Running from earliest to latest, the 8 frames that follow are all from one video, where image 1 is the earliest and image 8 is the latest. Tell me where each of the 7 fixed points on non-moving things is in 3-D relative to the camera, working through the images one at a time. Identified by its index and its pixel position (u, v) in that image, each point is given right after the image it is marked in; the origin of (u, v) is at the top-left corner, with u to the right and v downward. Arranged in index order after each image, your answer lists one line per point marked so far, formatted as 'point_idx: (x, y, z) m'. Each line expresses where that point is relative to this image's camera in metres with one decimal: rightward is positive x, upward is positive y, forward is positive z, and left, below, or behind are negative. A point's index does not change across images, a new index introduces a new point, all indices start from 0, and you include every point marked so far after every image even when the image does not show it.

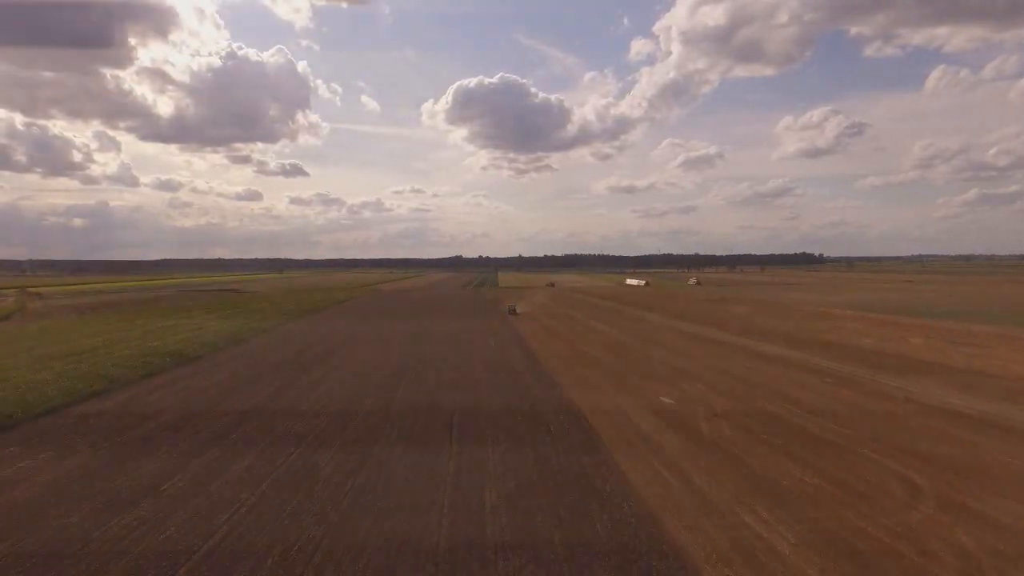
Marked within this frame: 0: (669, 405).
0: (+3.6, -2.7, +17.0) m
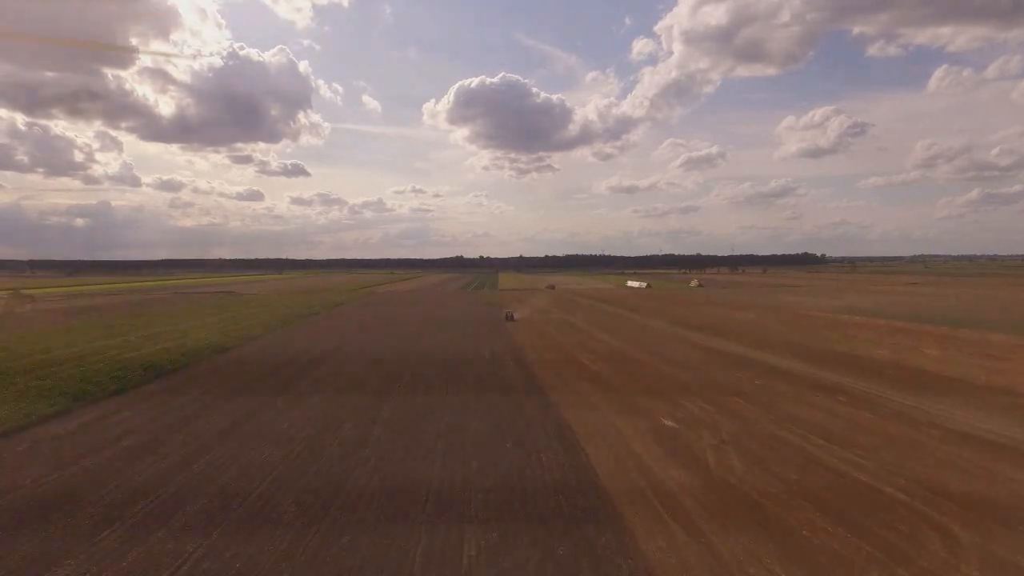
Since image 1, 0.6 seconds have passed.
0: (+3.3, -3.0, +15.8) m
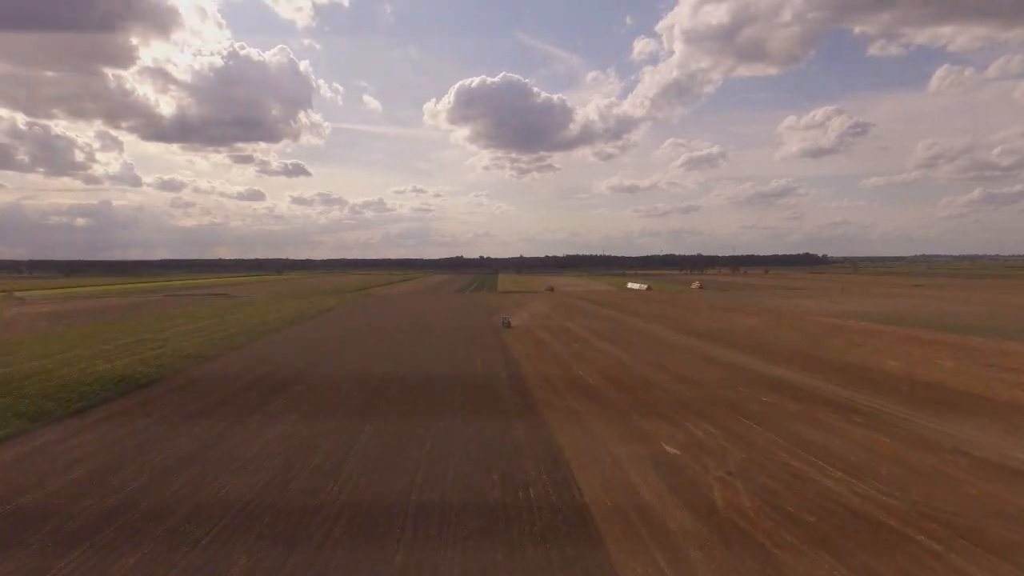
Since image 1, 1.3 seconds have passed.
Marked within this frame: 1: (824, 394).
0: (+3.1, -3.3, +14.5) m
1: (+8.7, -3.0, +19.5) m
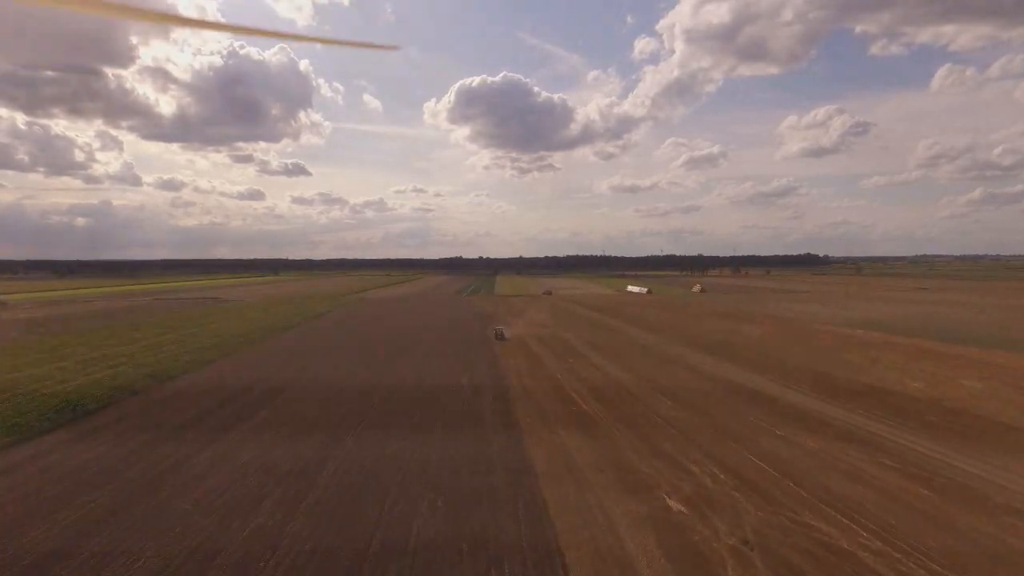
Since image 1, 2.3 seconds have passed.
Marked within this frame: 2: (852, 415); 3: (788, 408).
0: (+2.7, -3.8, +12.5) m
1: (+8.3, -3.4, +17.4) m
2: (+9.1, -3.4, +18.8) m
3: (+7.6, -3.3, +19.5) m
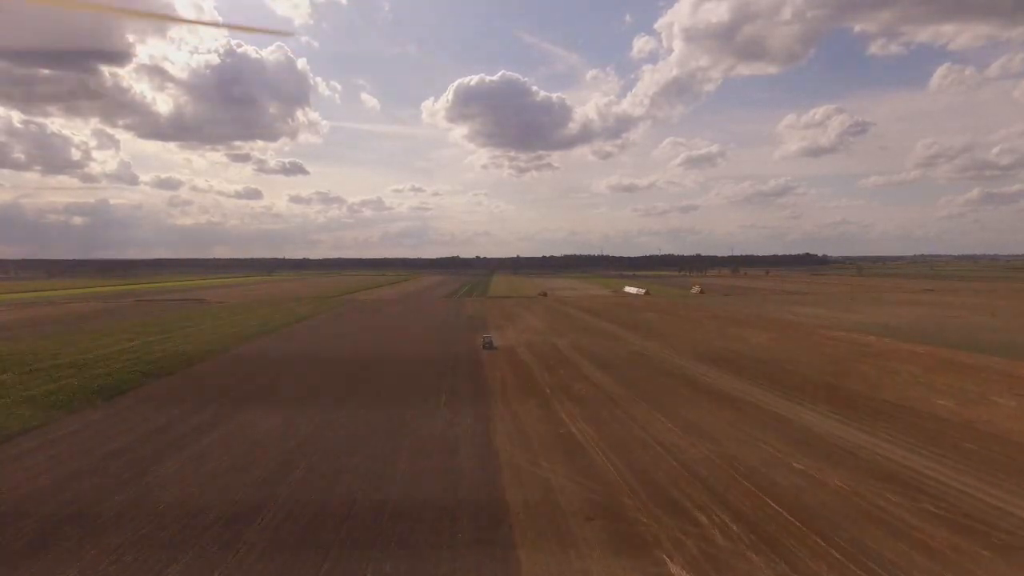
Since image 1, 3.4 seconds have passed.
0: (+2.2, -4.0, +10.1) m
1: (+7.8, -3.7, +15.1) m
2: (+8.6, -3.6, +16.5) m
3: (+7.1, -3.5, +17.1) m
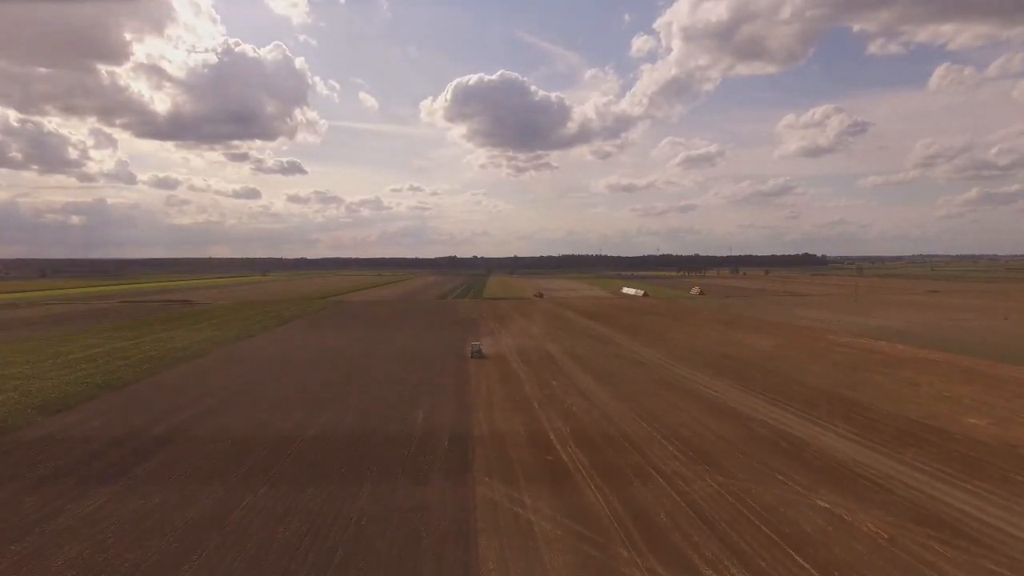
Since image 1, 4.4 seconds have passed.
0: (+1.8, -4.1, +8.0) m
1: (+7.3, -3.8, +12.9) m
2: (+8.2, -3.8, +14.3) m
3: (+6.7, -3.7, +15.0) m
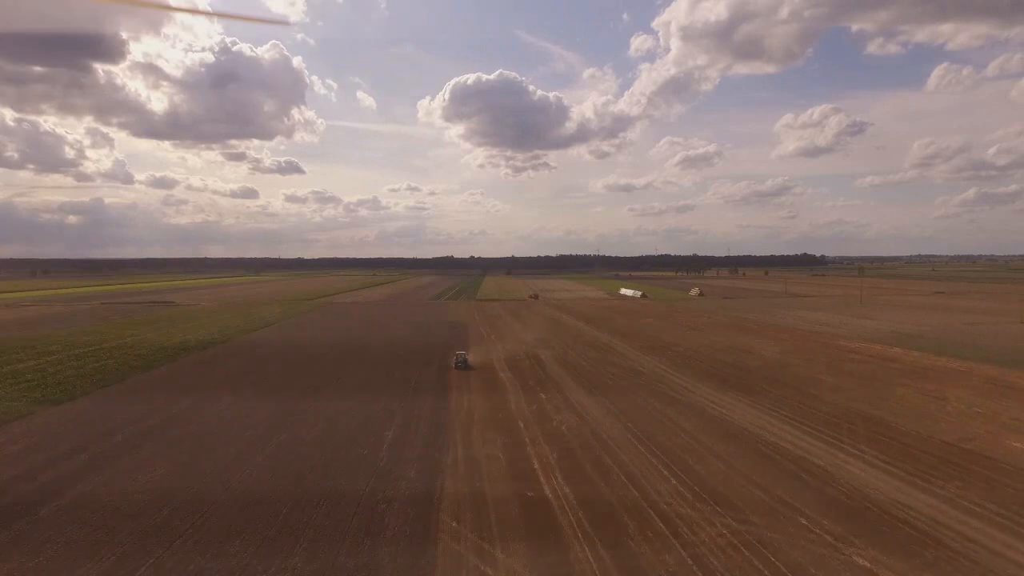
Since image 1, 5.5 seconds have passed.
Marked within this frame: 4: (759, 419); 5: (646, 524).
0: (+1.3, -4.3, +5.6) m
1: (+6.8, -3.9, +10.6) m
2: (+7.7, -3.9, +12.0) m
3: (+6.2, -3.8, +12.6) m
4: (+6.6, -3.5, +19.0) m
5: (+2.3, -4.0, +11.8) m
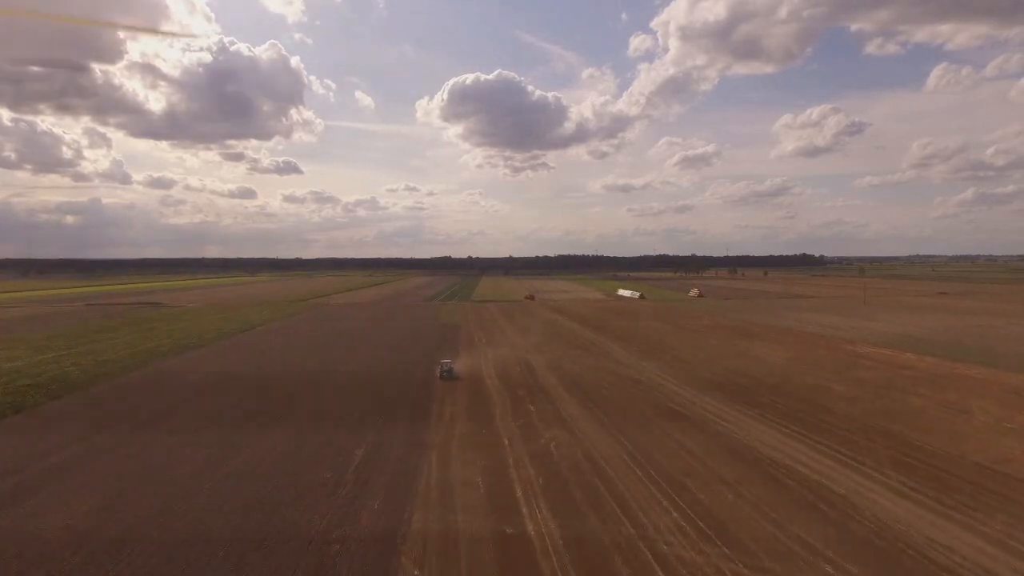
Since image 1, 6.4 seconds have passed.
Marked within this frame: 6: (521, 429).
0: (+0.9, -4.3, +3.8) m
1: (+6.5, -4.0, +8.8) m
2: (+7.3, -4.0, +10.2) m
3: (+5.8, -3.9, +10.8) m
4: (+6.2, -3.6, +17.2) m
5: (+1.9, -4.1, +10.0) m
6: (+0.3, -3.7, +18.4) m
